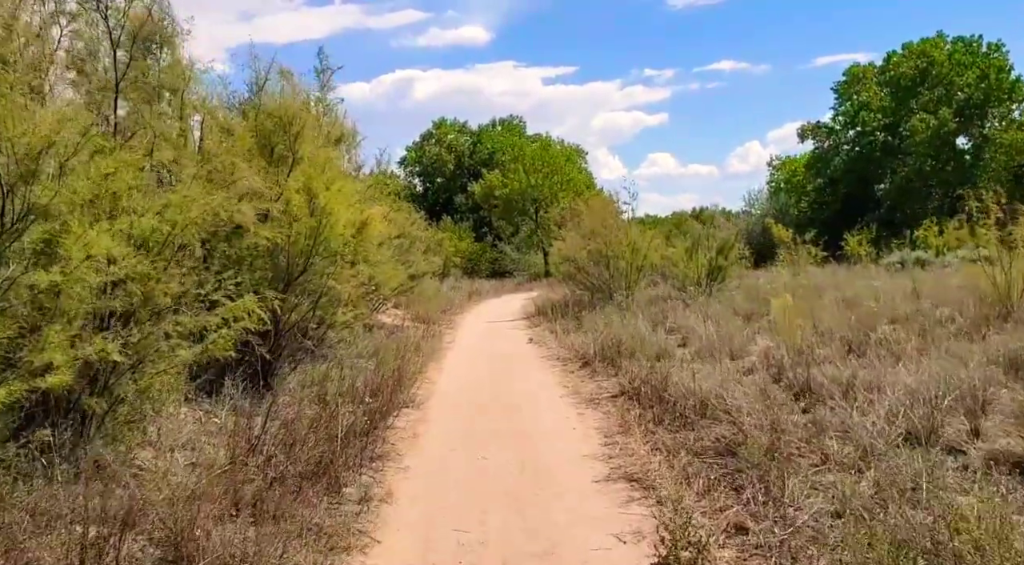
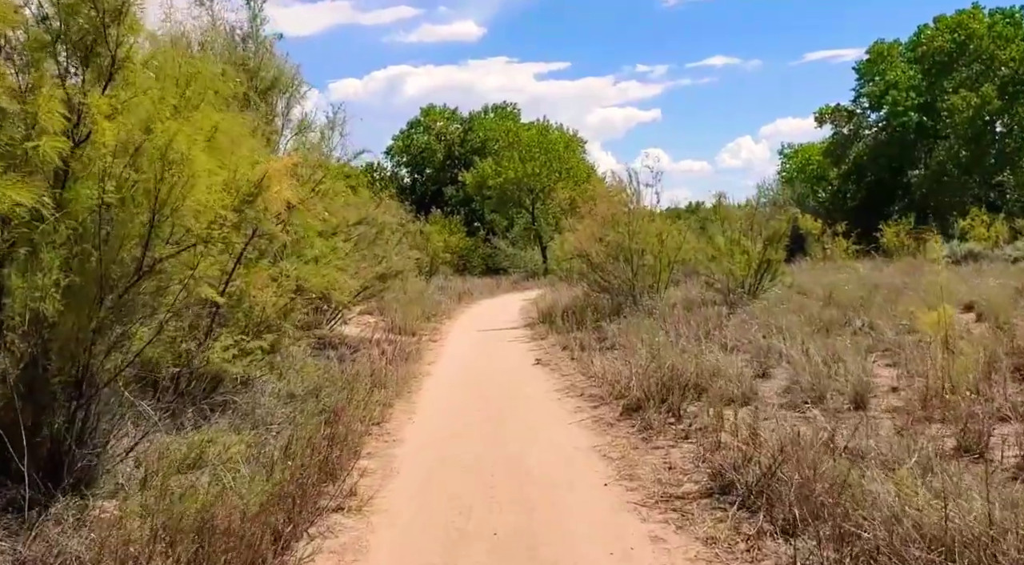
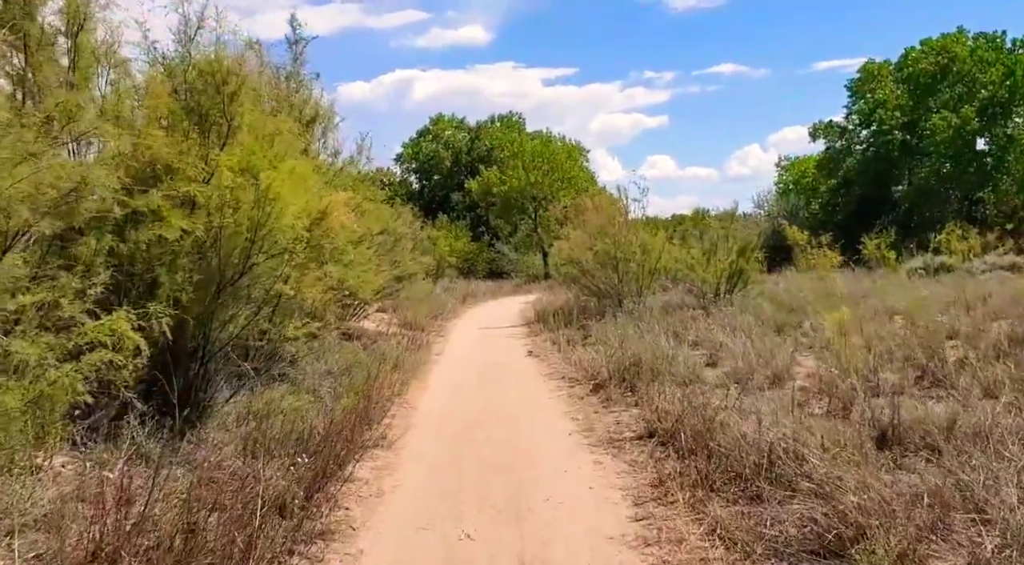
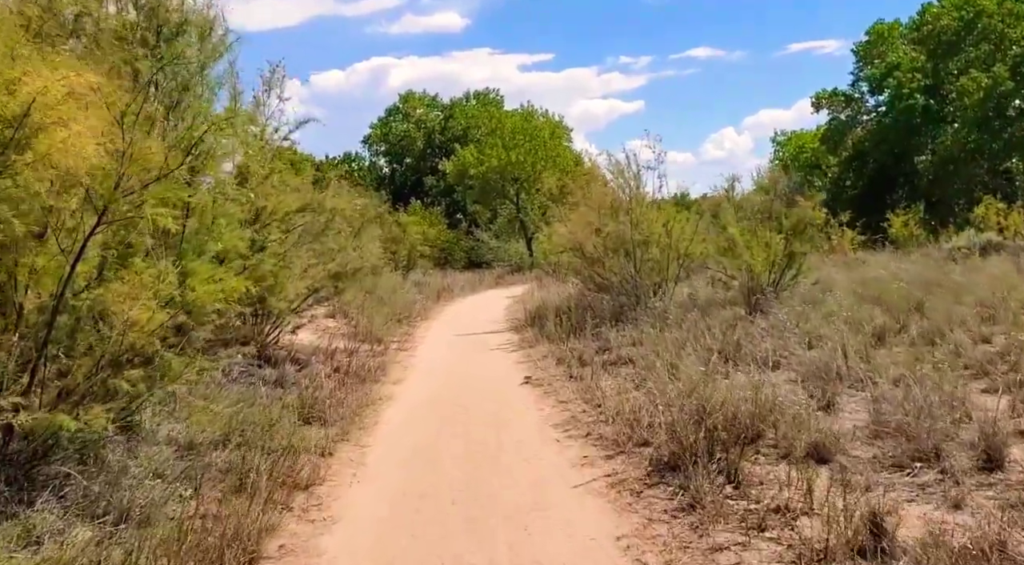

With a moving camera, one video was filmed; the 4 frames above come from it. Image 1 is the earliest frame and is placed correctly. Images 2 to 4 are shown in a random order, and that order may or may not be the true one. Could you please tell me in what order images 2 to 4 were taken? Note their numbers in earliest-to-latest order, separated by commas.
3, 2, 4
